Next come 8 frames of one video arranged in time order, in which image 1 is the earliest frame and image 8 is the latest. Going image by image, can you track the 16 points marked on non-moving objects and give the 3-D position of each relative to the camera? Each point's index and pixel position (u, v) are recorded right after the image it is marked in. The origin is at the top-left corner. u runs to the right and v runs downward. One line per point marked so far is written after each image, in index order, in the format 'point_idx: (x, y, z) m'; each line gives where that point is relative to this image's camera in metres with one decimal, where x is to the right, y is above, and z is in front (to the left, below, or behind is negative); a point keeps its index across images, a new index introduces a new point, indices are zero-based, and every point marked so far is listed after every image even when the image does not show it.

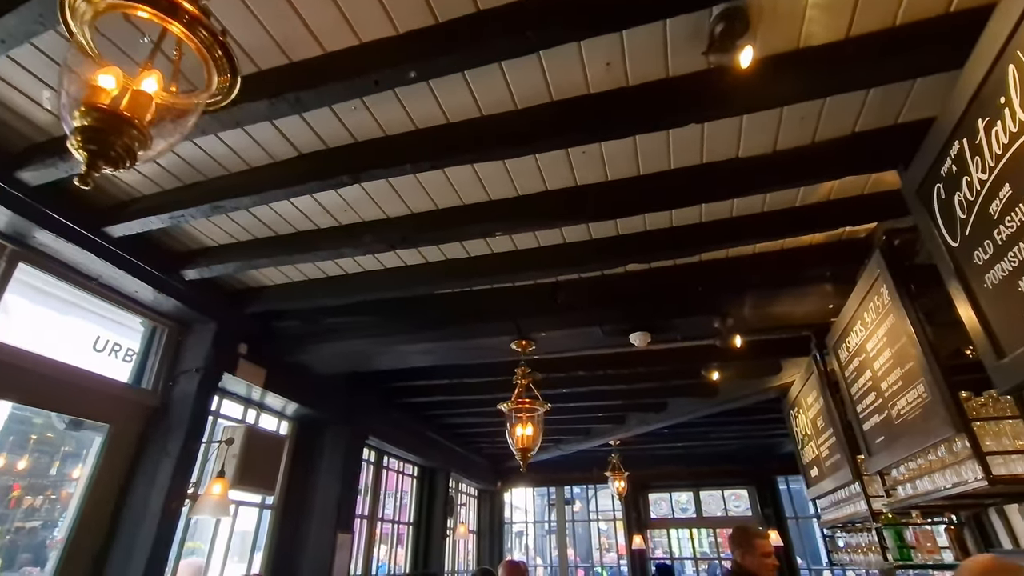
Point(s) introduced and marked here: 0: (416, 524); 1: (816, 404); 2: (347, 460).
0: (-1.1, -2.7, +5.8) m
1: (+1.9, -0.7, +3.2) m
2: (-1.3, -1.3, +4.0) m
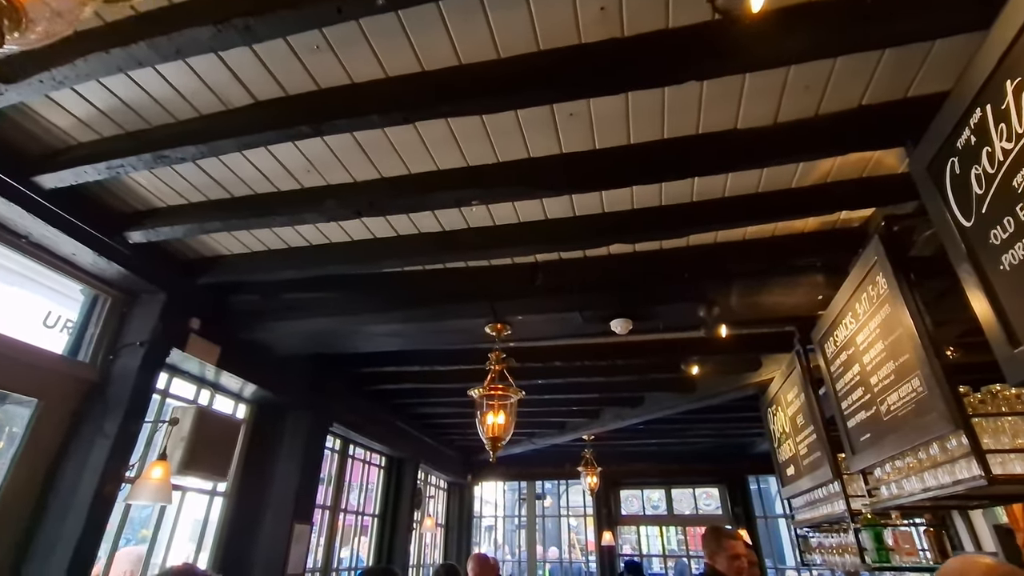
0: (-1.4, -2.5, +5.6) m
1: (+1.8, -0.7, +3.1) m
2: (-1.5, -1.2, +3.8) m
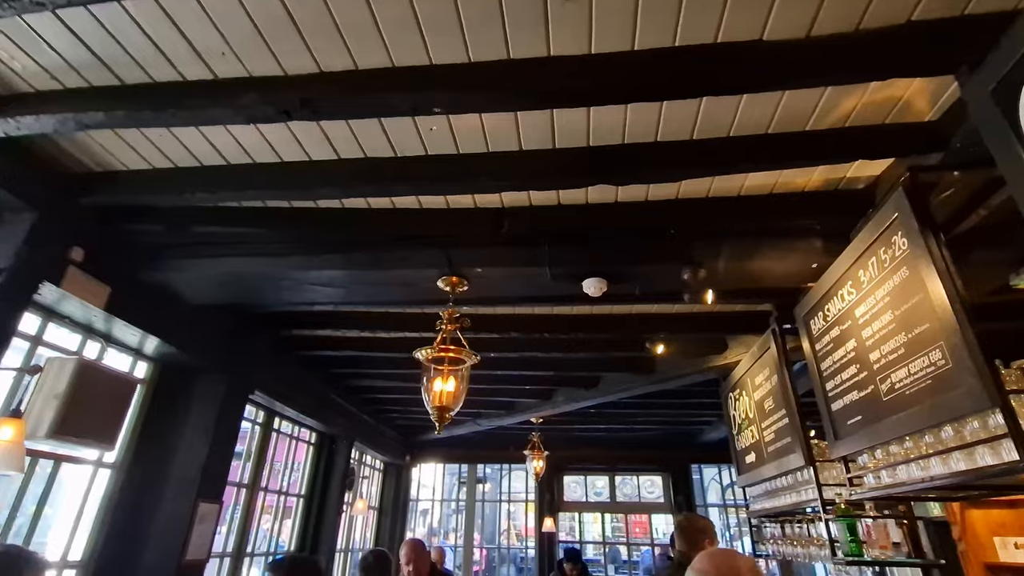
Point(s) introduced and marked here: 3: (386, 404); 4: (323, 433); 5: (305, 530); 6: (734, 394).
0: (-2.1, -2.1, +5.1) m
1: (+1.5, -0.6, +3.0) m
2: (-1.9, -0.8, +3.3) m
3: (-1.4, -1.3, +5.7) m
4: (-2.0, -1.5, +5.3) m
5: (-2.0, -2.4, +5.0) m
6: (+1.5, -0.7, +3.5) m
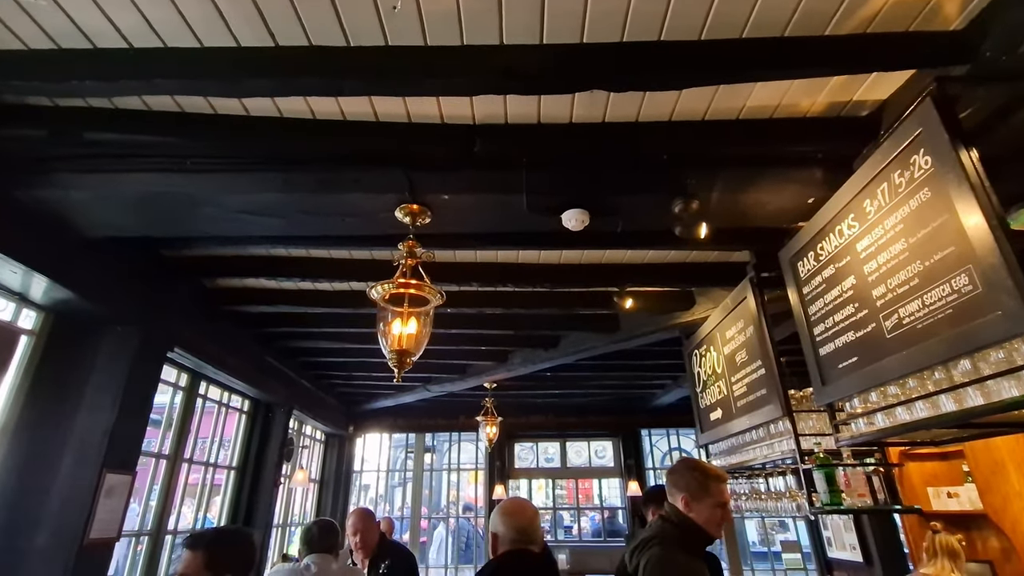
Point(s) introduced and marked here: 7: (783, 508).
0: (-2.5, -1.7, +4.7) m
1: (+1.3, -0.3, +2.9) m
2: (-2.1, -0.5, +2.8) m
3: (-1.9, -0.8, +5.3) m
4: (-2.4, -1.1, +4.8) m
5: (-2.5, -2.0, +4.6) m
6: (+1.3, -0.4, +3.5) m
7: (+1.4, -1.1, +2.6) m
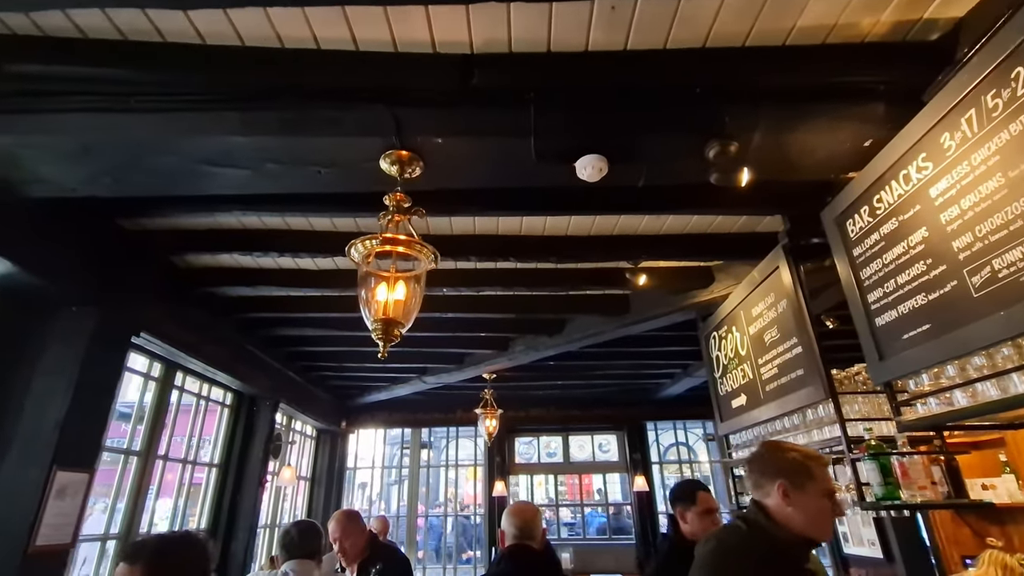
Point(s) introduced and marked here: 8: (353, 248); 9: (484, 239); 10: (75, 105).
0: (-2.5, -1.5, +4.4) m
1: (+1.3, -0.1, +2.6) m
2: (-2.1, -0.3, +2.5) m
3: (-1.9, -0.7, +5.0) m
4: (-2.4, -0.9, +4.5) m
5: (-2.5, -1.8, +4.3) m
6: (+1.3, -0.3, +3.2) m
7: (+1.4, -1.0, +2.3) m
8: (-0.5, +0.1, +1.6) m
9: (-0.1, +0.3, +2.8) m
10: (-1.4, +0.6, +1.6) m
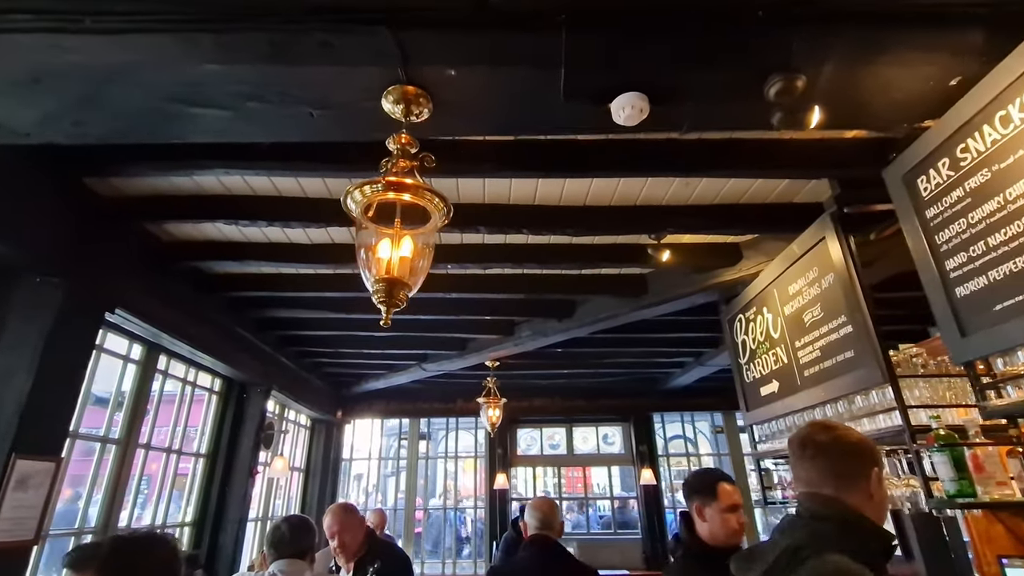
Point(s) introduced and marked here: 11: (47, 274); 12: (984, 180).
0: (-2.5, -1.4, +4.1) m
1: (+1.3, 0.0, +2.3) m
2: (-2.0, -0.2, +2.2) m
3: (-1.9, -0.5, +4.7) m
4: (-2.4, -0.8, +4.3) m
5: (-2.4, -1.7, +4.1) m
6: (+1.3, -0.2, +2.9) m
7: (+1.5, -0.9, +2.1) m
8: (-0.4, +0.2, +1.4) m
9: (-0.1, +0.4, +2.5) m
10: (-1.3, +0.7, +1.4) m
11: (-2.1, +0.1, +2.3) m
12: (+1.3, +0.3, +1.4) m
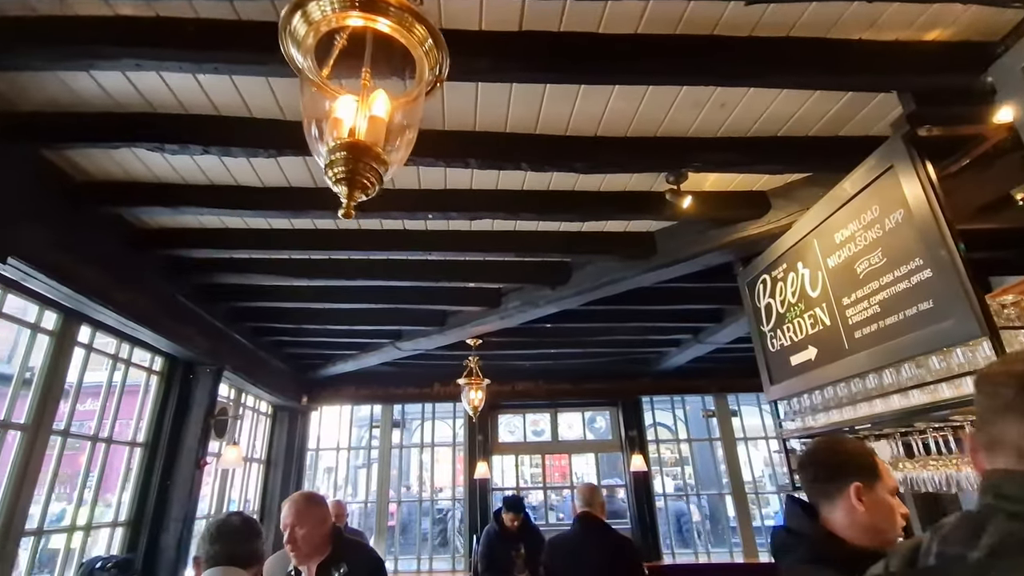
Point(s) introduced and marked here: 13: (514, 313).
0: (-2.6, -1.1, +3.6) m
1: (+1.3, +0.2, +2.0) m
2: (-2.0, 0.0, +1.7) m
3: (-2.0, -0.3, +4.2) m
4: (-2.5, -0.5, +3.7) m
5: (-2.5, -1.4, +3.5) m
6: (+1.3, +0.1, +2.6) m
7: (+1.5, -0.7, +1.8) m
8: (-0.4, +0.5, +0.9) m
9: (-0.1, +0.6, +2.1) m
10: (-1.3, +0.9, +0.9) m
11: (-2.1, +0.3, +1.7) m
12: (+1.4, +0.5, +1.1) m
13: (0.0, -0.2, +3.6) m
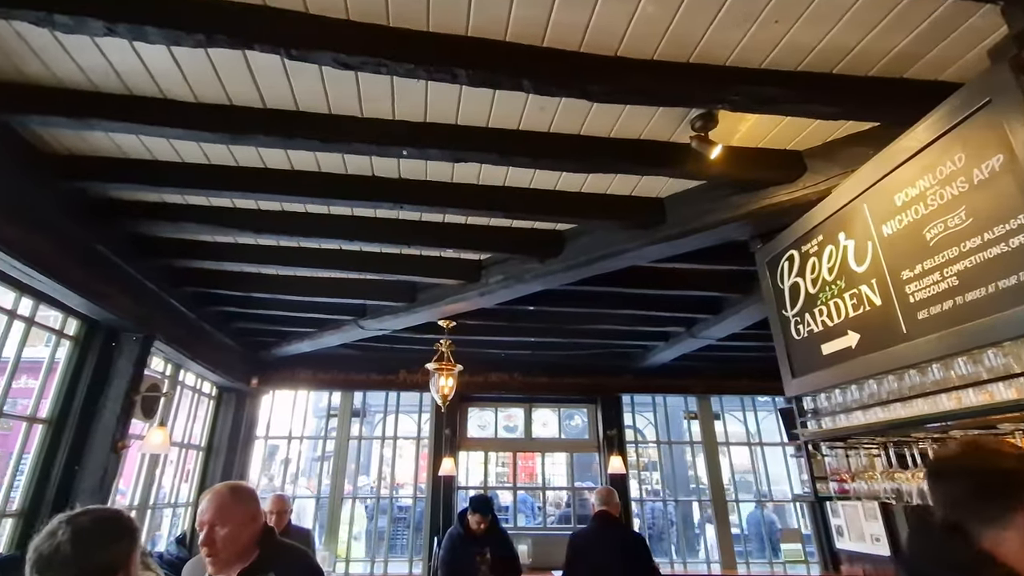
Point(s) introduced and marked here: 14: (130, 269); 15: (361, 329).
0: (-2.7, -0.8, +3.0) m
1: (+1.3, +0.3, +1.6) m
2: (-2.0, +0.3, +1.2) m
3: (-2.1, 0.0, +3.7) m
4: (-2.6, -0.2, +3.2) m
5: (-2.7, -1.1, +3.0) m
6: (+1.3, +0.2, +2.2) m
7: (+1.4, -0.6, +1.4) m
8: (-0.3, +0.6, +0.5) m
9: (-0.1, +0.8, +1.6) m
10: (-1.2, +1.2, +0.4) m
11: (-2.0, +0.6, +1.2) m
12: (+1.4, +0.6, +0.7) m
13: (-0.1, 0.0, +3.2) m
14: (-2.3, +0.1, +3.1) m
15: (-1.2, -0.3, +4.1) m
